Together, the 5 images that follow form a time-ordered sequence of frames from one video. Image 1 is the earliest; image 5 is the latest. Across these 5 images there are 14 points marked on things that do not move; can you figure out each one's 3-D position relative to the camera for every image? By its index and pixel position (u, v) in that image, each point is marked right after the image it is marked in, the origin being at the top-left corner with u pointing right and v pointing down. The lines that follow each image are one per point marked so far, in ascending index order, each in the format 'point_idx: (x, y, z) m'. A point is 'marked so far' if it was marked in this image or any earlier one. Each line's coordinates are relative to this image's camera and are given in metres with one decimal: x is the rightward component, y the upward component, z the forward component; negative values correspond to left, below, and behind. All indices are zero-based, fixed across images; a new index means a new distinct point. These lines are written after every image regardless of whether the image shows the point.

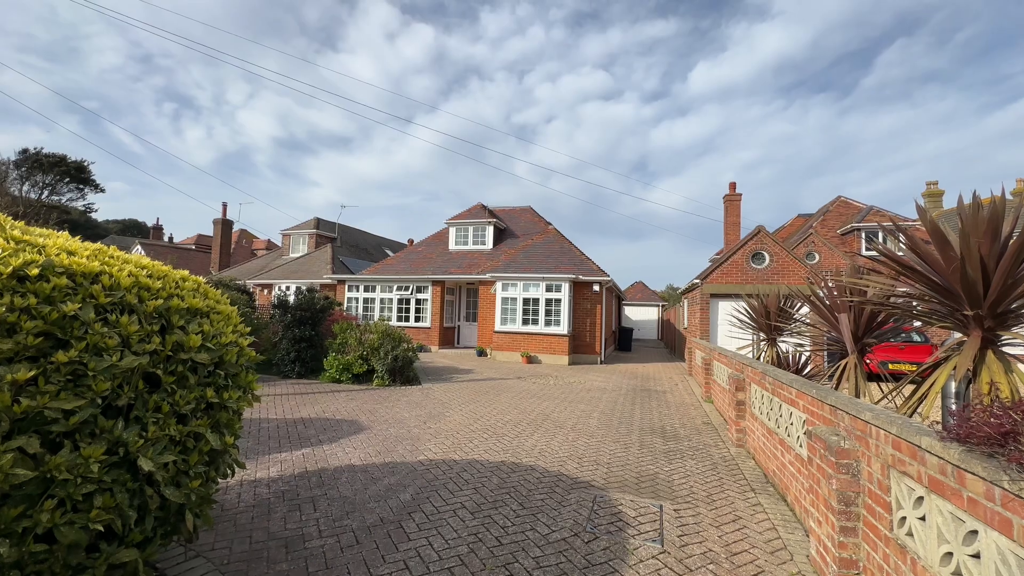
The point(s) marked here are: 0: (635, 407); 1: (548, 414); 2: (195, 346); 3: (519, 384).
0: (+2.6, -2.5, +9.3) m
1: (+0.7, -2.3, +8.3) m
2: (-1.9, -0.4, +2.7) m
3: (+0.2, -2.5, +11.8) m
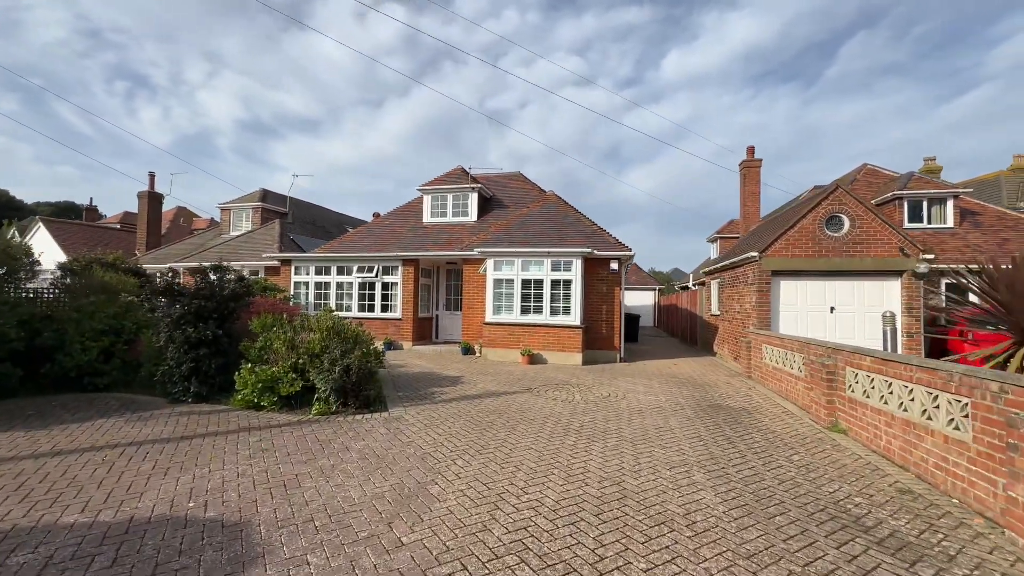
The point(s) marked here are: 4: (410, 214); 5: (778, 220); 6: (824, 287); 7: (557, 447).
0: (+2.9, -2.1, +5.7) m
1: (+1.1, -2.0, +4.5) m
2: (-1.2, -0.2, -1.2) m
3: (+0.4, -2.1, +8.1) m
4: (-4.3, +3.1, +19.0) m
5: (+7.6, +1.9, +12.7) m
6: (+7.8, 0.0, +11.2) m
7: (+0.6, -2.0, +5.6) m
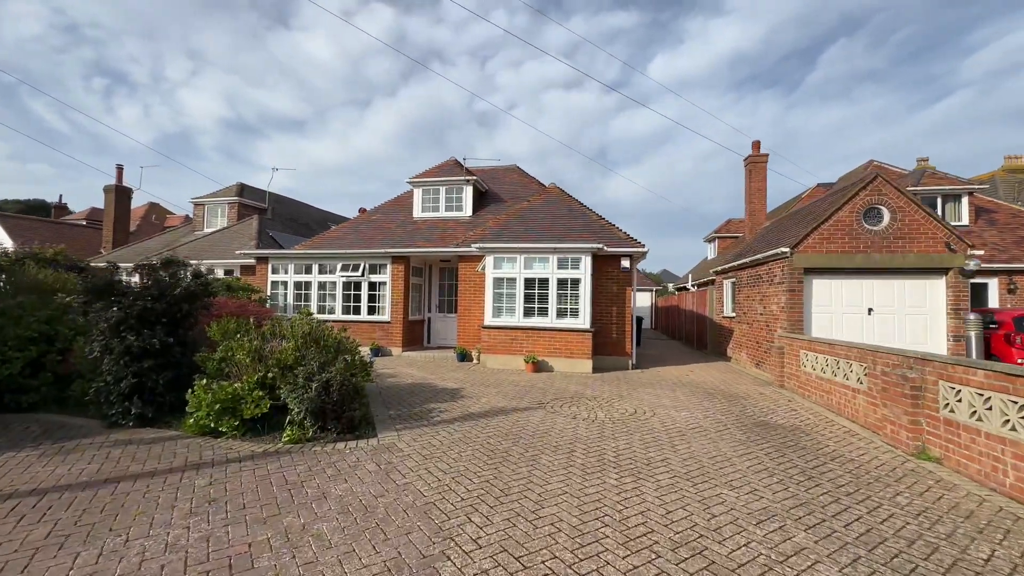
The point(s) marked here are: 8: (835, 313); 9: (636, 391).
0: (+3.2, -2.0, +4.5) m
1: (+1.4, -1.9, +3.3) m
2: (-0.7, -0.1, -2.5) m
3: (+0.6, -2.0, +6.8) m
4: (-4.4, +3.1, +17.6) m
5: (+7.7, +1.9, +11.7) m
6: (+7.9, 0.0, +10.2) m
7: (+0.8, -2.0, +4.3) m
8: (+7.4, -0.6, +10.2) m
9: (+2.6, -2.1, +9.3) m
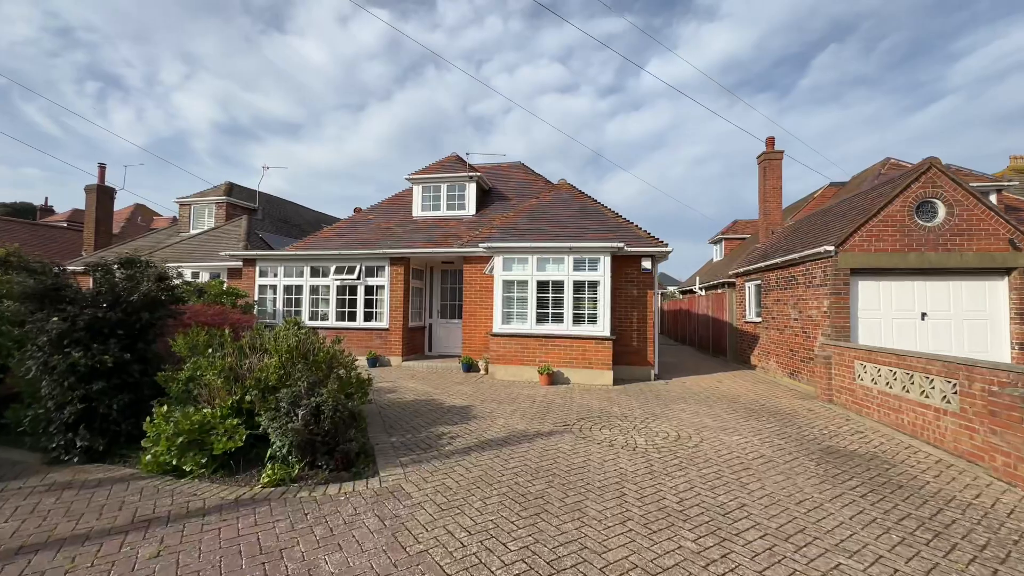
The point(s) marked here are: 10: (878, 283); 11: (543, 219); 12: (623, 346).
0: (+3.6, -2.1, +3.4) m
1: (+1.8, -1.9, +2.2) m
2: (-0.3, -0.1, -3.6) m
3: (+0.9, -2.1, +5.7) m
4: (-4.2, +3.0, +16.5) m
5: (+8.0, +1.9, +10.7) m
6: (+8.2, 0.0, +9.2) m
7: (+1.2, -2.0, +3.3) m
8: (+7.7, -0.6, +9.2) m
9: (+2.9, -2.2, +8.3) m
10: (+7.6, +0.1, +9.2) m
11: (+0.9, +2.0, +12.7) m
12: (+2.8, -1.5, +11.3) m
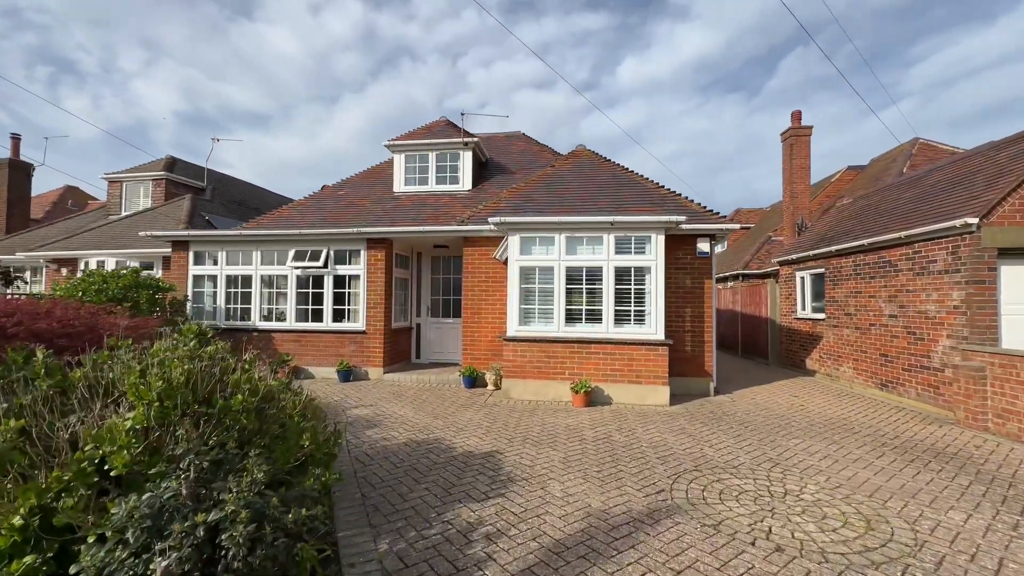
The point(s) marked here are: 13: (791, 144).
0: (+4.4, -1.9, +1.0) m
1: (+2.6, -1.8, -0.4) m
2: (+0.9, 0.0, -6.3) m
3: (+1.6, -1.9, +3.1) m
4: (-4.1, +3.2, +13.5) m
5: (+8.3, +2.1, +8.4) m
6: (+8.7, +0.2, +6.9) m
7: (+2.0, -1.9, +0.6) m
8: (+8.1, -0.4, +6.9) m
9: (+3.4, -2.0, +5.7) m
10: (+8.0, +0.3, +6.9) m
11: (+1.2, +2.2, +10.0) m
12: (+3.2, -1.3, +8.8) m
13: (+11.3, +5.8, +18.2) m
